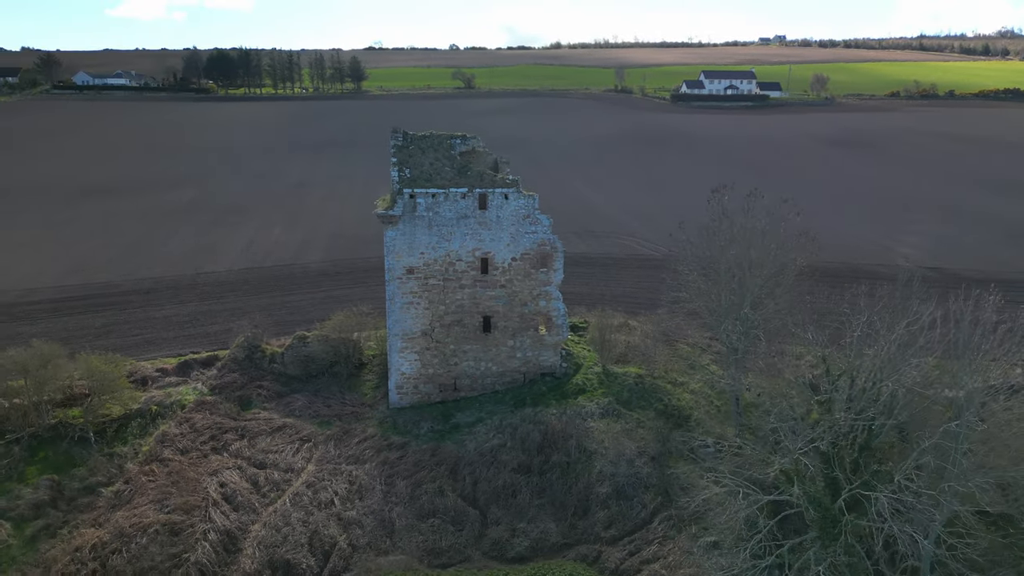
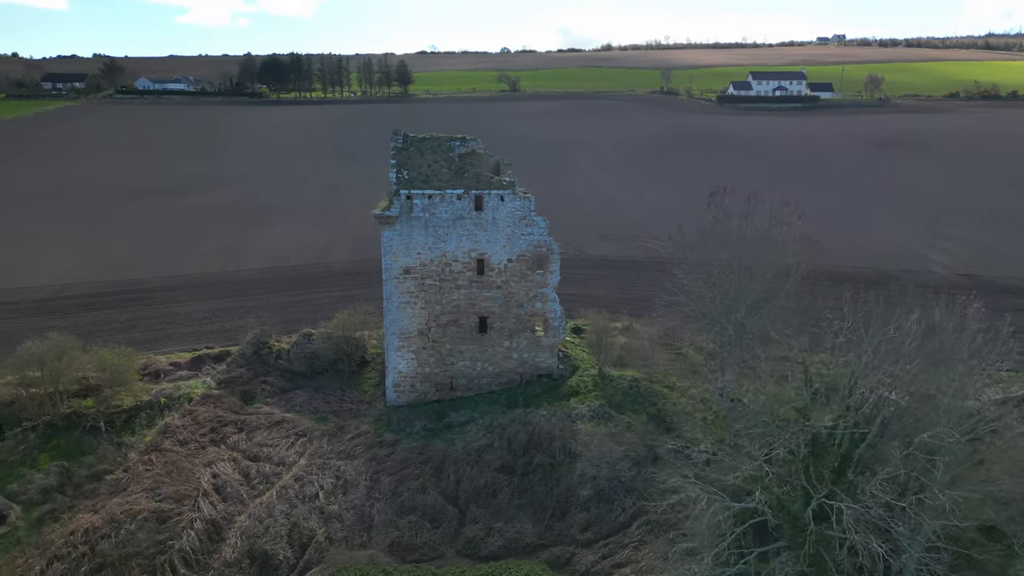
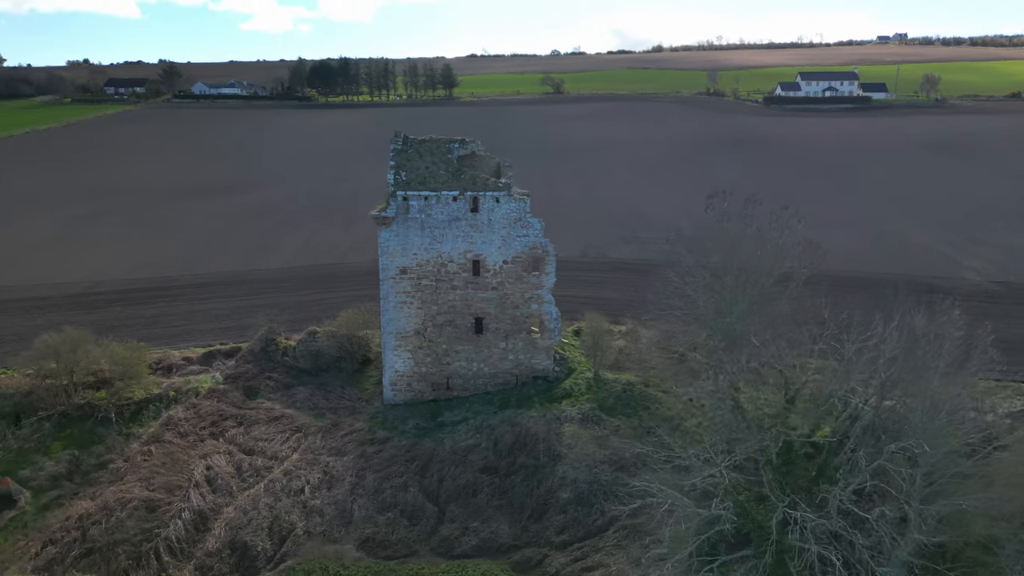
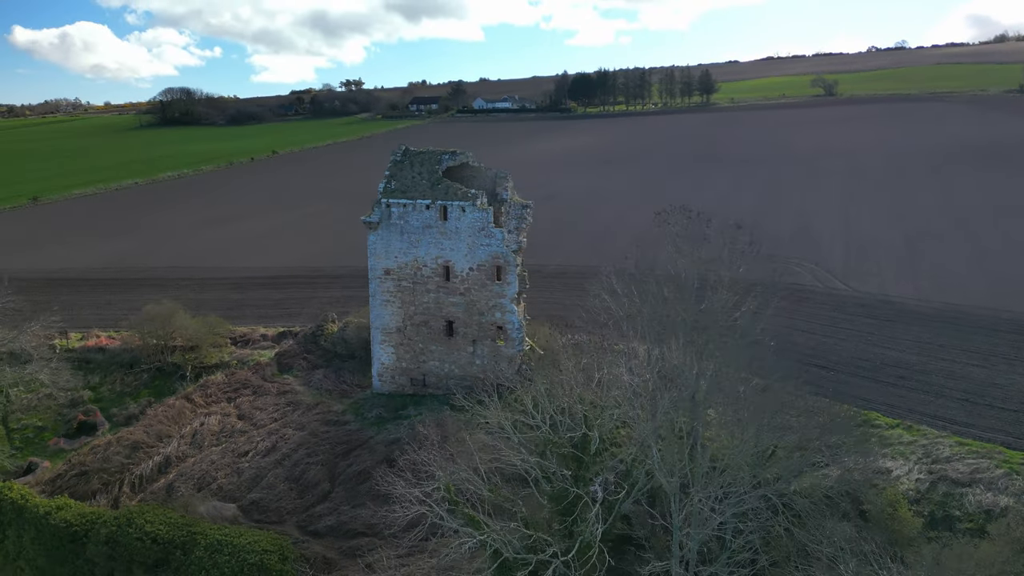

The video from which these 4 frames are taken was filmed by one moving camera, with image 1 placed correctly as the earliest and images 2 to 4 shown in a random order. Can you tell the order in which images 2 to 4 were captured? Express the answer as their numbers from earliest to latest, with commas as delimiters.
2, 3, 4
